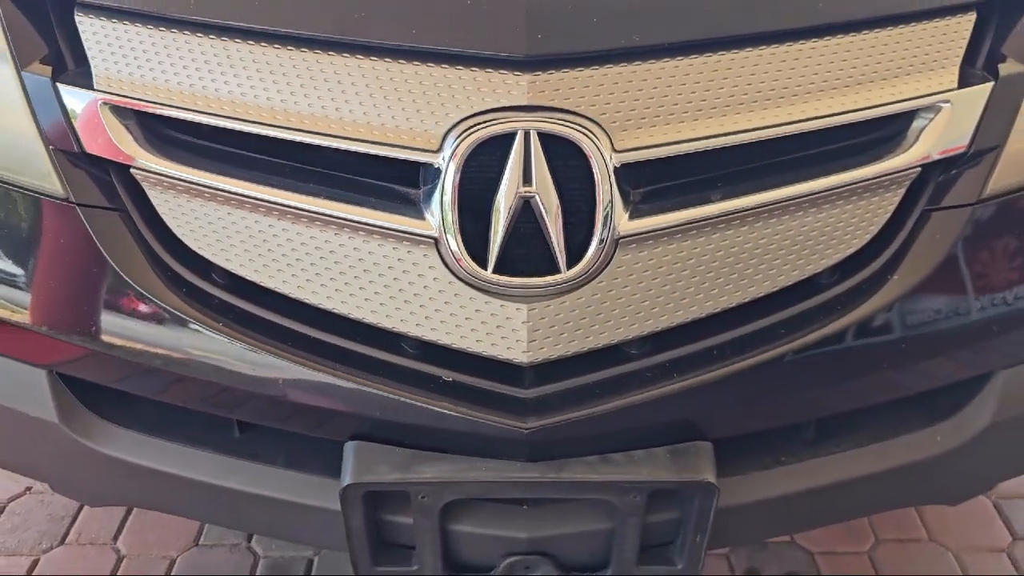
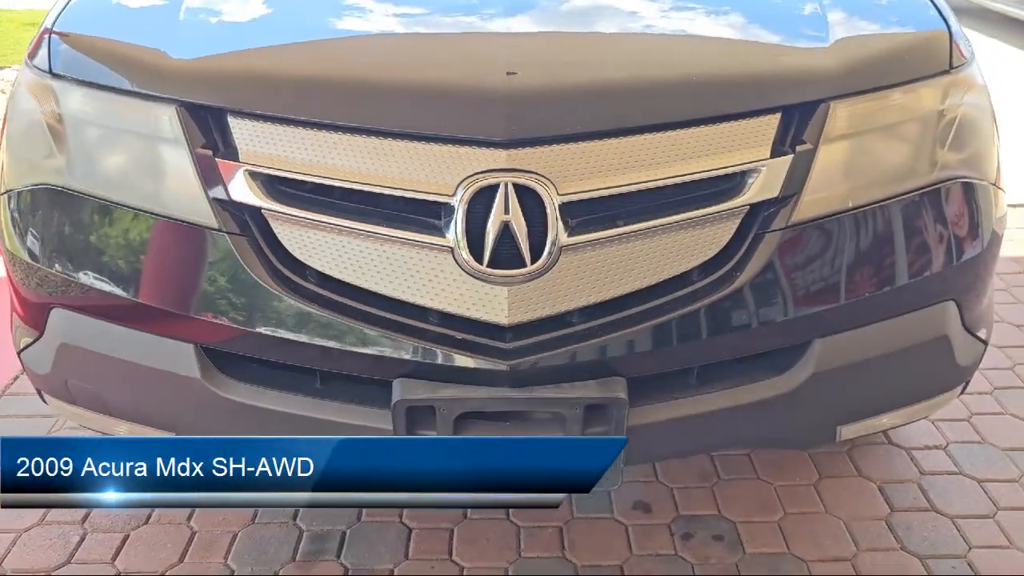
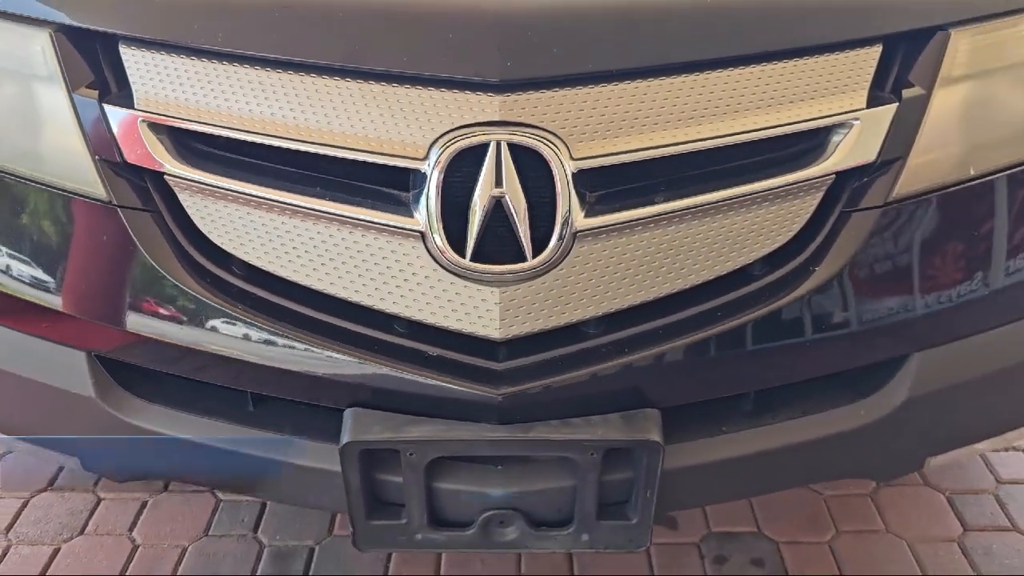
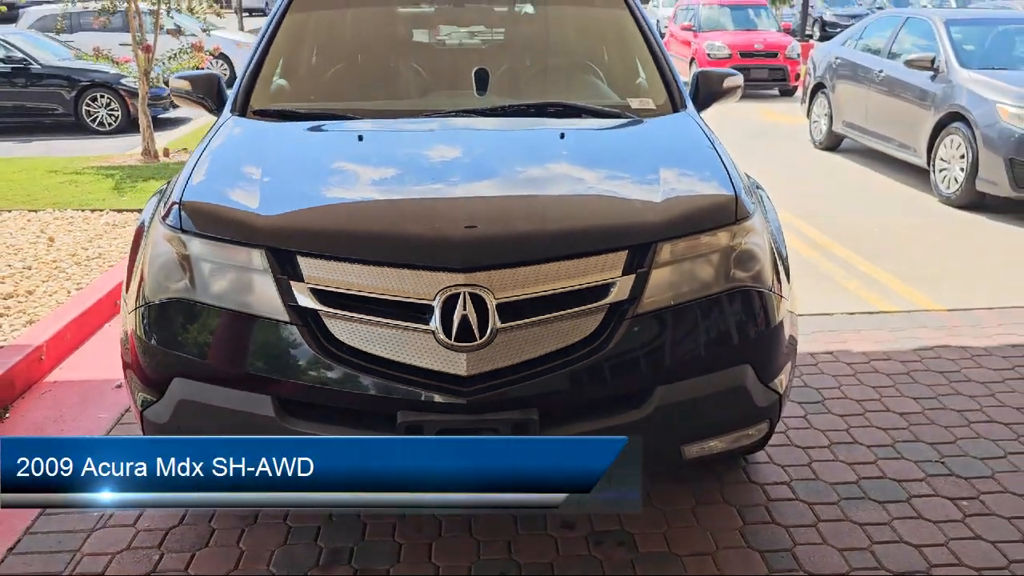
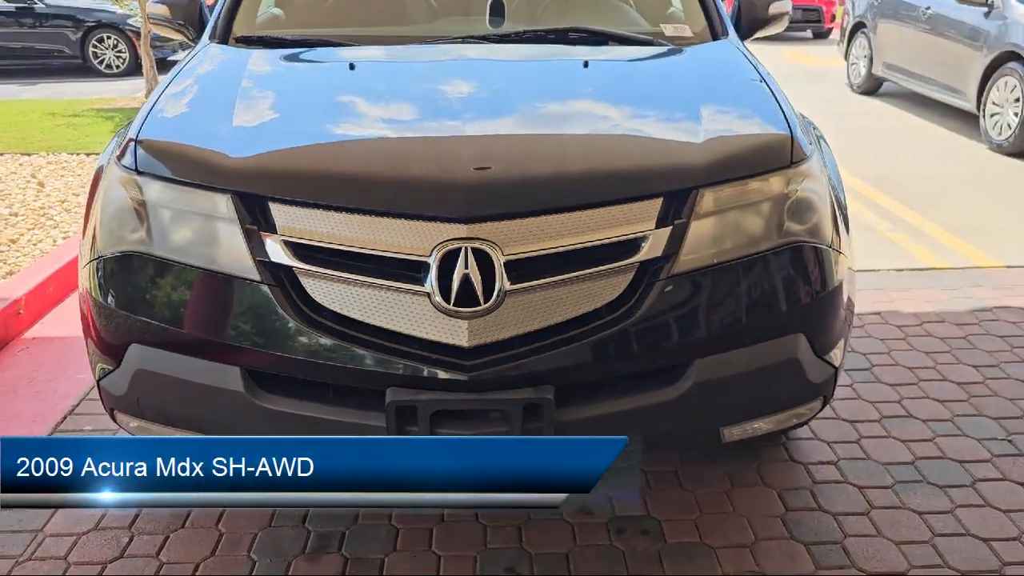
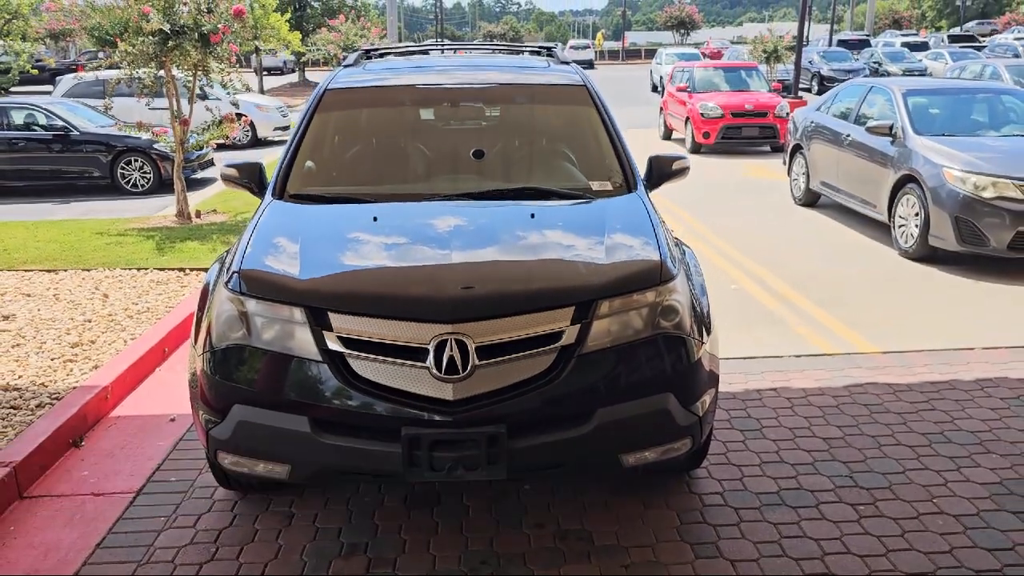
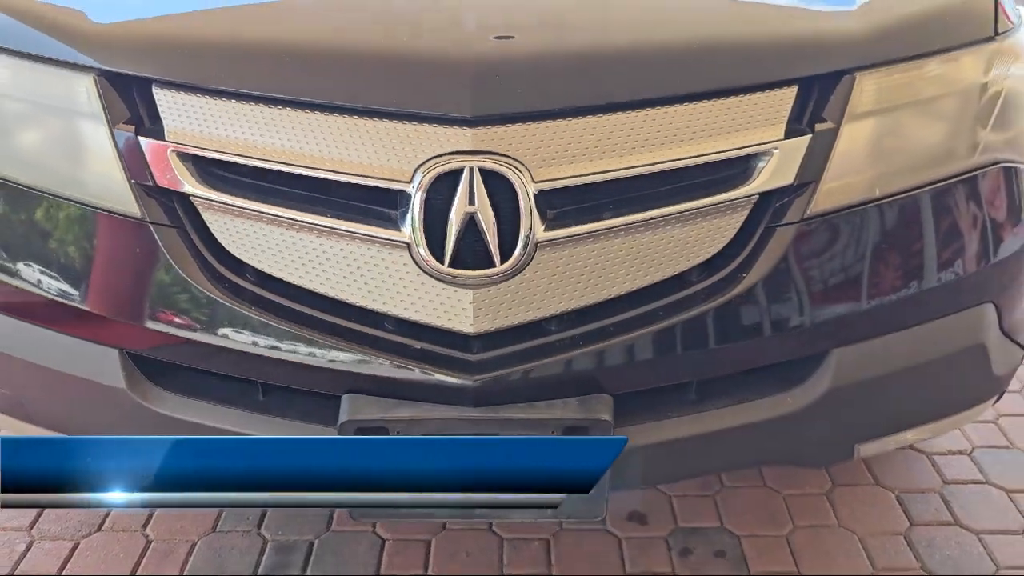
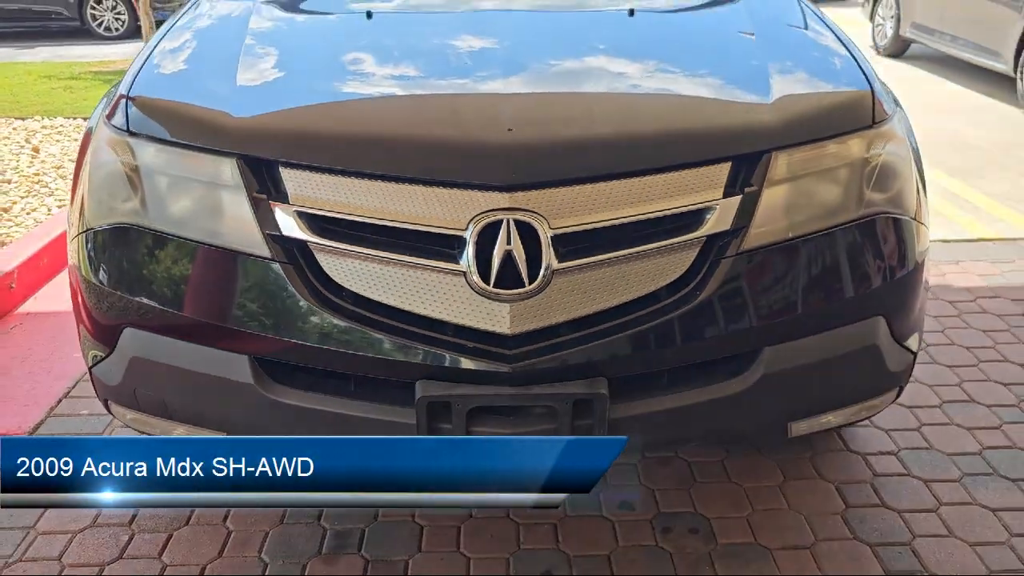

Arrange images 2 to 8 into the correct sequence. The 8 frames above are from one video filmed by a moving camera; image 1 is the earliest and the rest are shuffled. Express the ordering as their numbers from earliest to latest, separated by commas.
3, 7, 2, 8, 5, 4, 6
